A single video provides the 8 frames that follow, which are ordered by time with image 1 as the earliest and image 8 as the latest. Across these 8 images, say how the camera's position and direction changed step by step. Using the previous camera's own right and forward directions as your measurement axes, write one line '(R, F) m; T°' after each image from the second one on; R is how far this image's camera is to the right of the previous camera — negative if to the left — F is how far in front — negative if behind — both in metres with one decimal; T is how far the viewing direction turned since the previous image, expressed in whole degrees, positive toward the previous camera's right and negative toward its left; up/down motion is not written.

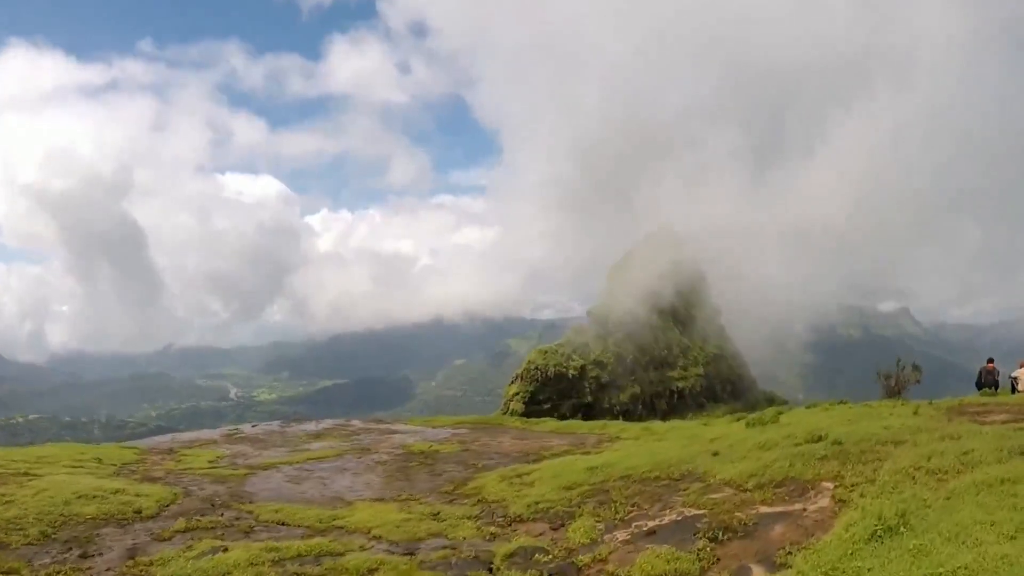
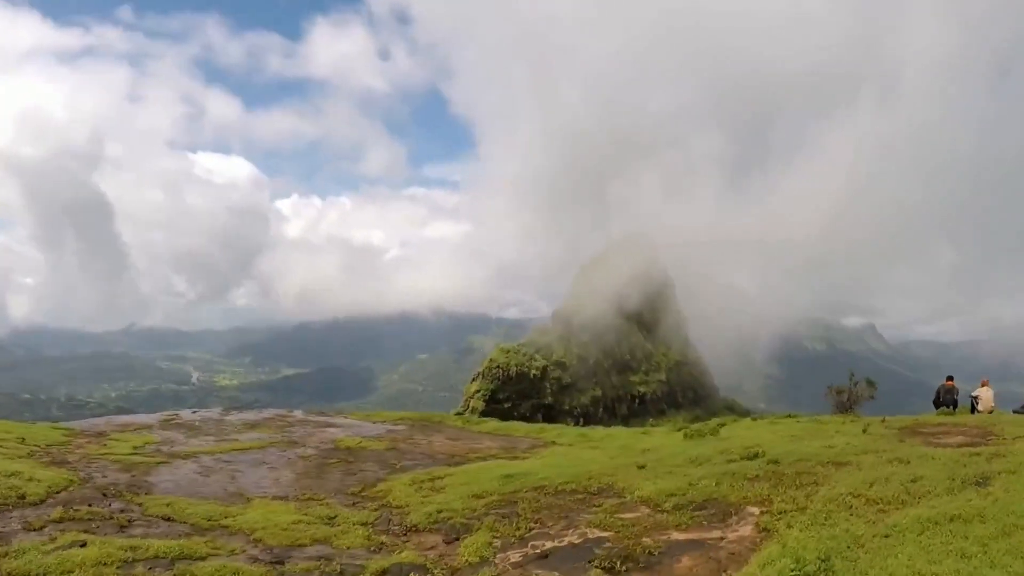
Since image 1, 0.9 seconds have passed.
(+3.1, +3.9) m; +2°
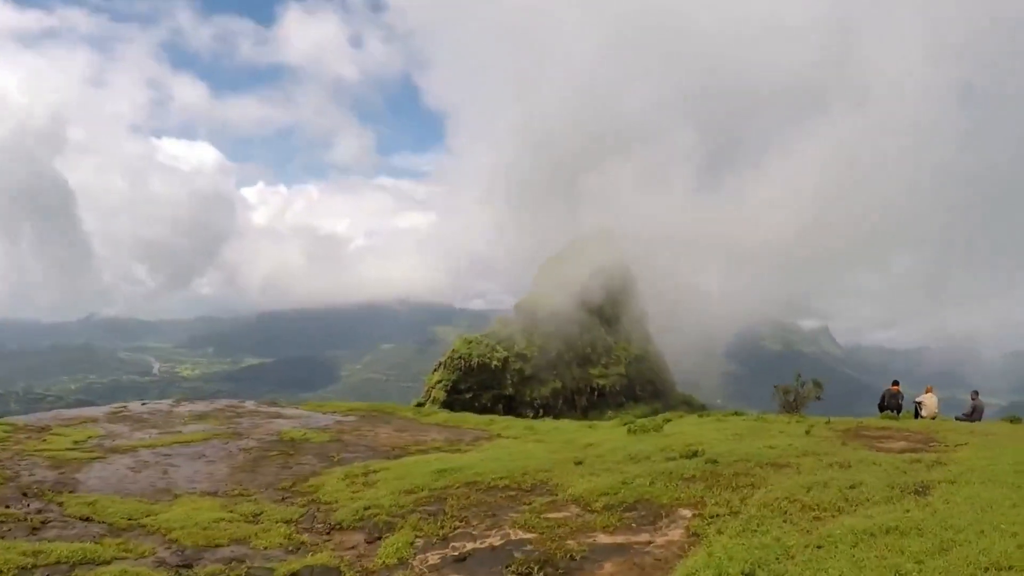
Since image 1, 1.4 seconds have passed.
(+1.5, +1.6) m; +2°
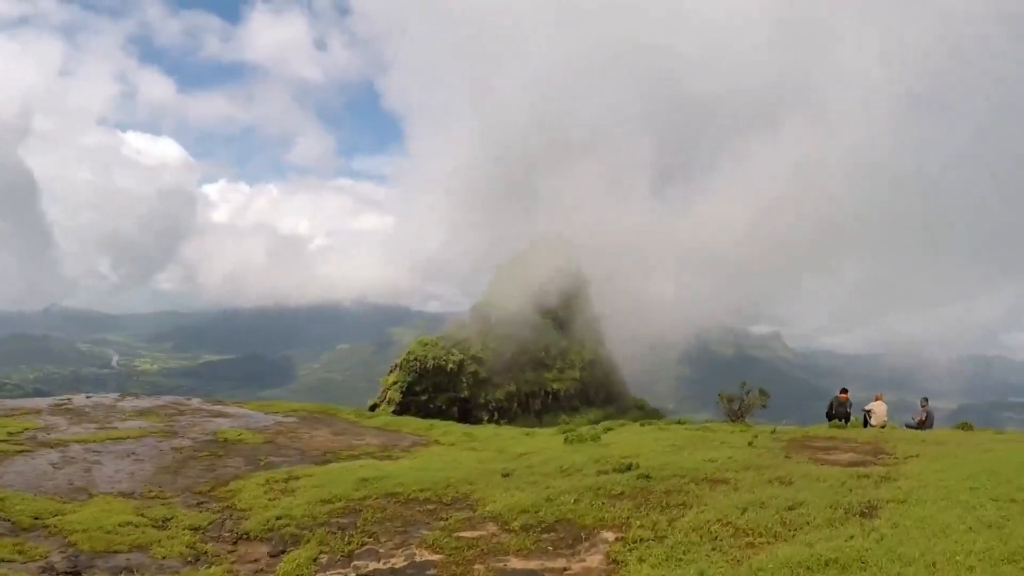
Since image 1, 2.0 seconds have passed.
(+1.6, +1.9) m; +3°
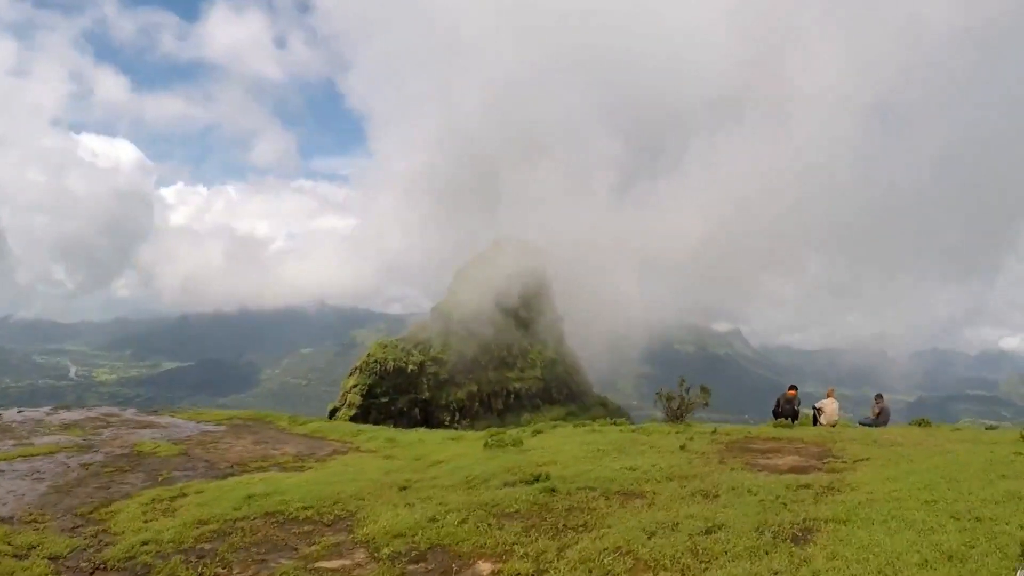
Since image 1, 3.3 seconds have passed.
(+2.5, +3.3) m; +2°
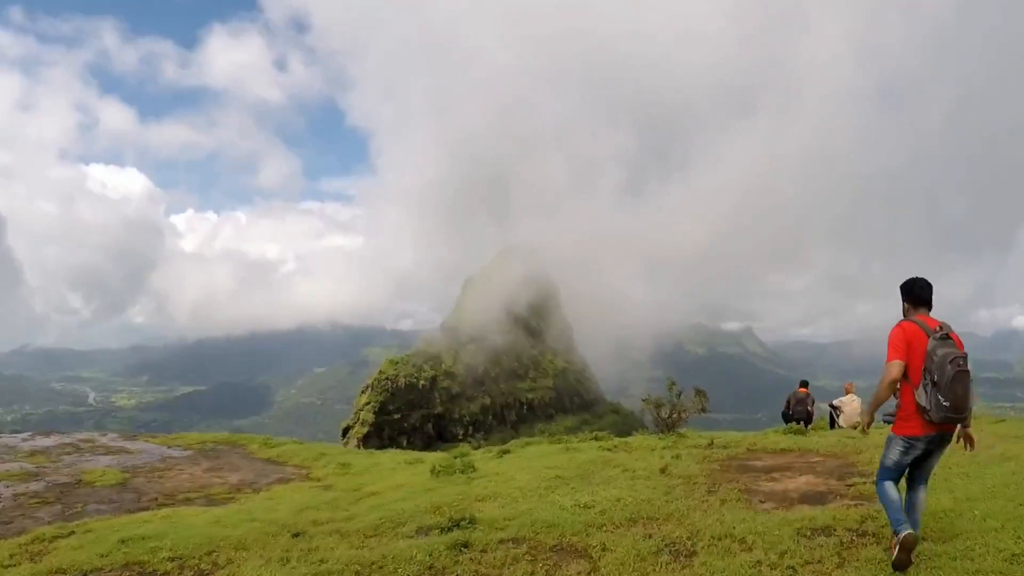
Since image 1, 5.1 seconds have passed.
(+2.5, +5.1) m; -2°
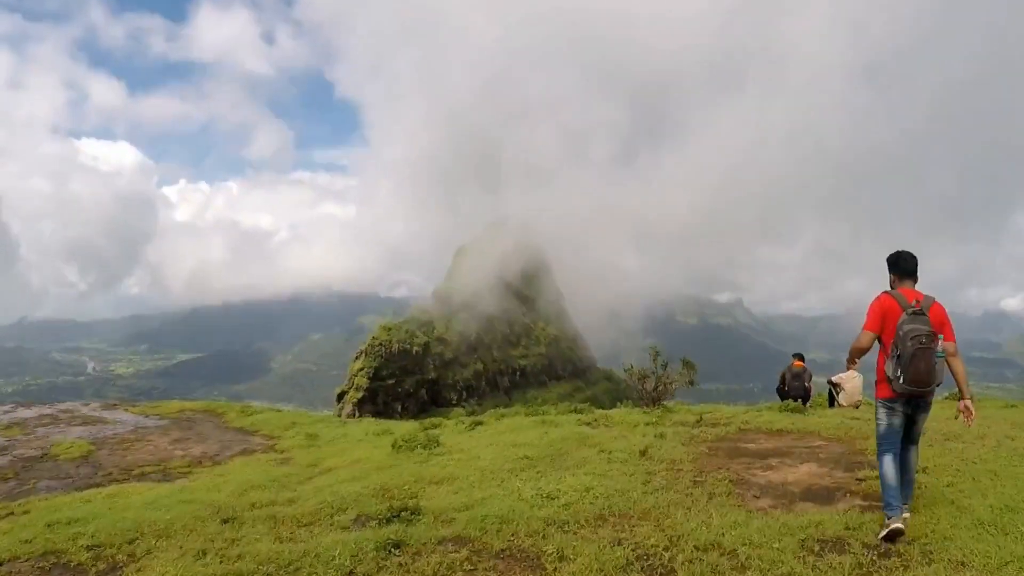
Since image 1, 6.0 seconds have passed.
(+0.8, +2.2) m; 0°
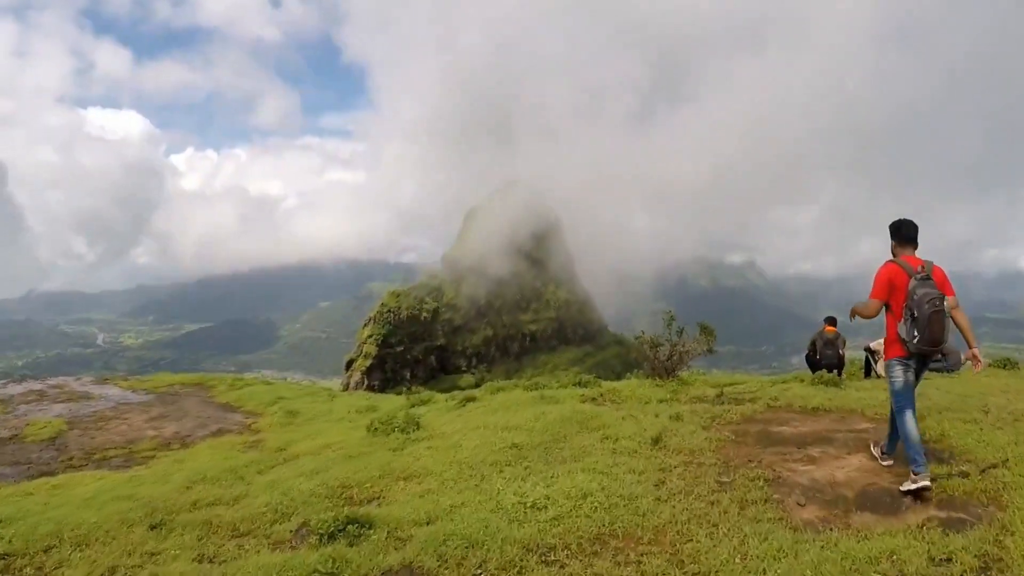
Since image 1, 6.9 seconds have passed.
(+0.5, +2.5) m; -1°
